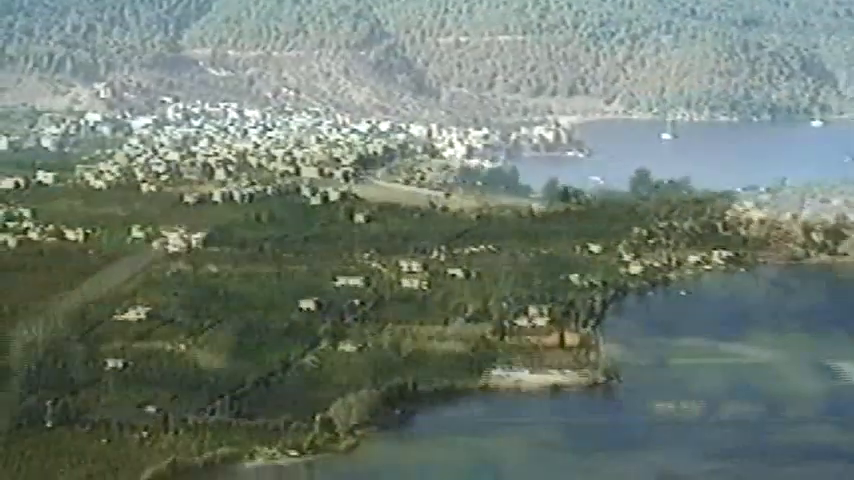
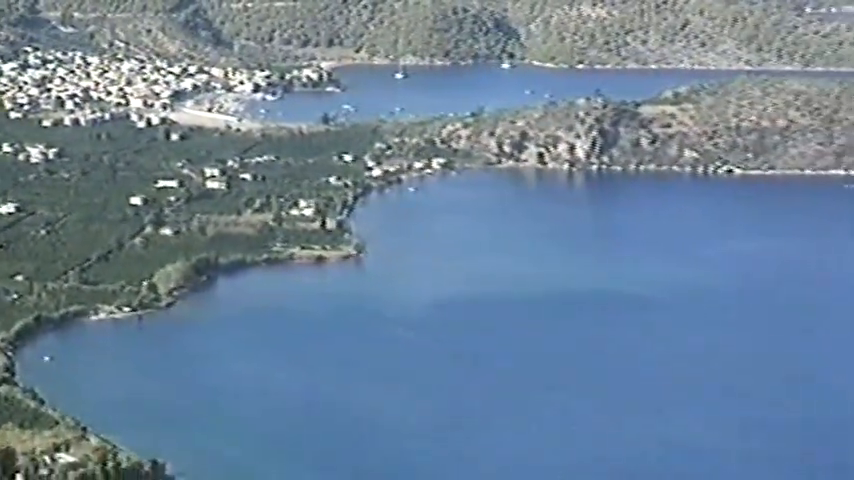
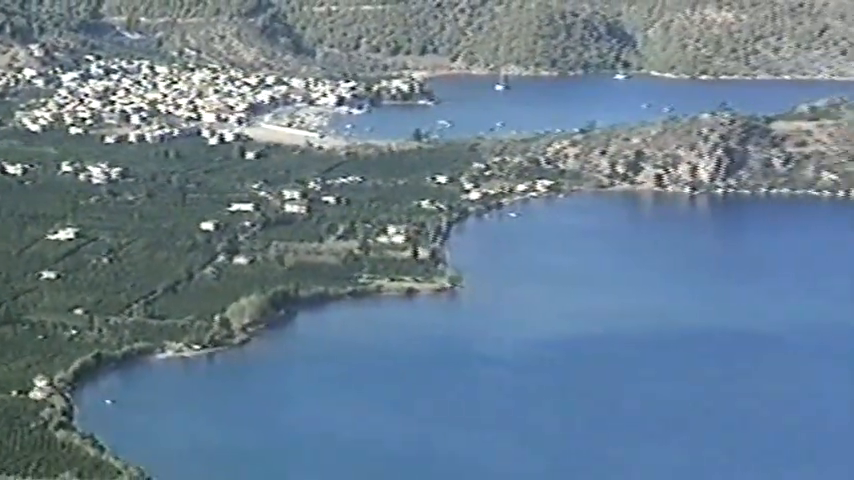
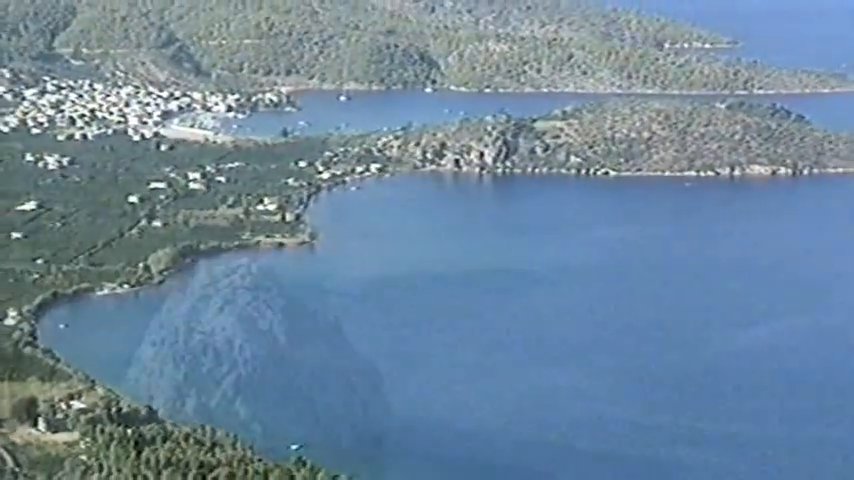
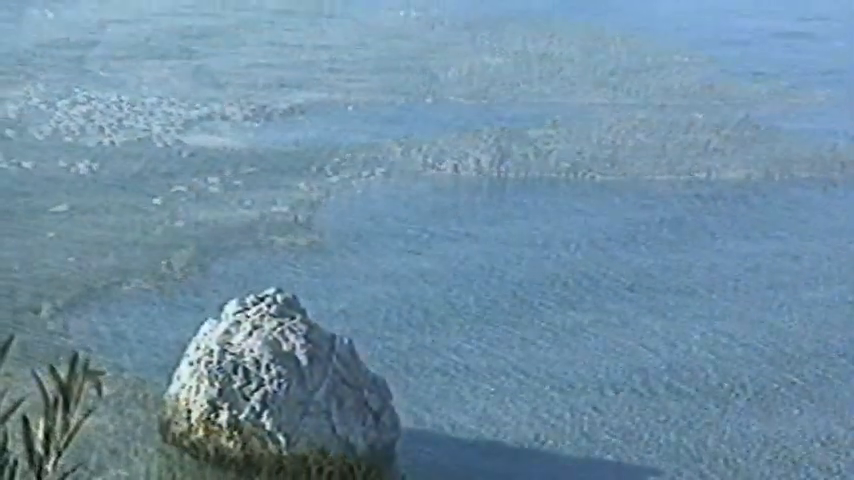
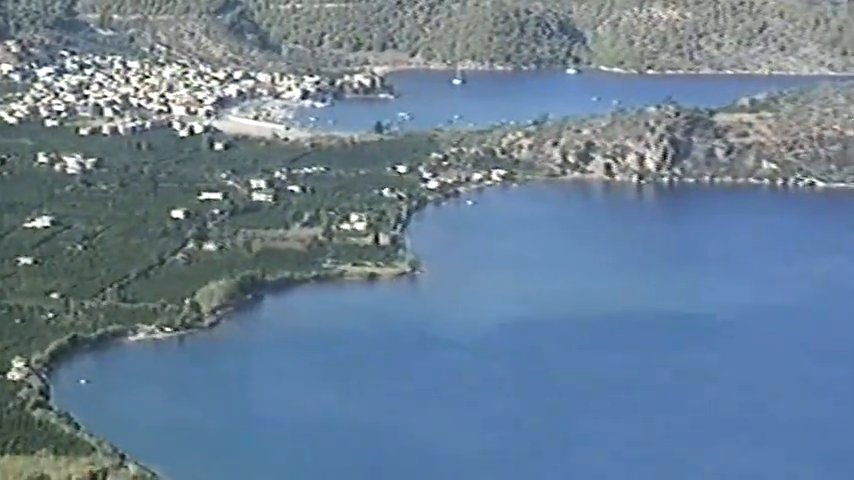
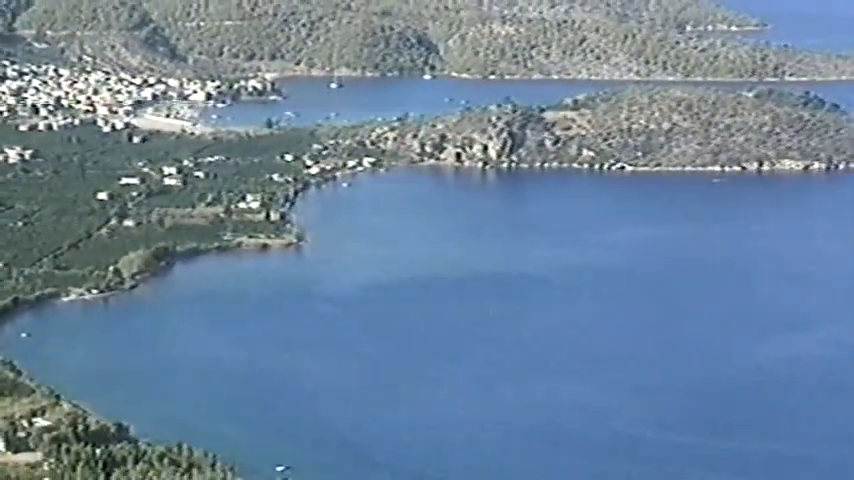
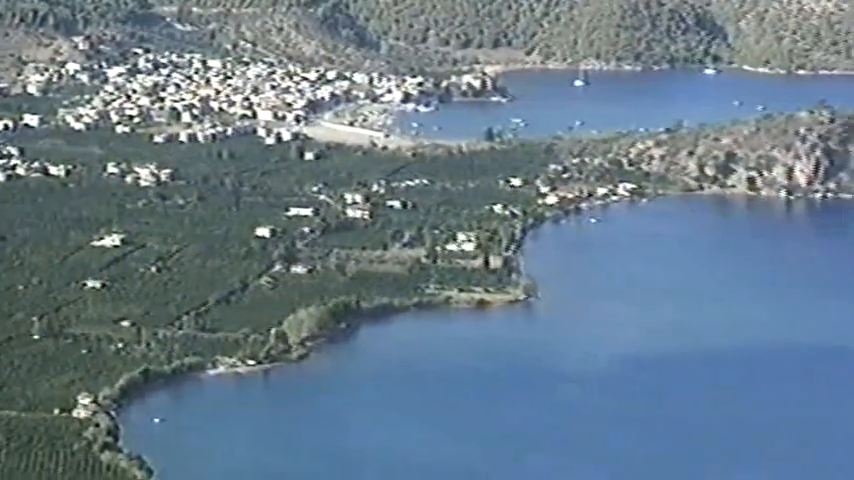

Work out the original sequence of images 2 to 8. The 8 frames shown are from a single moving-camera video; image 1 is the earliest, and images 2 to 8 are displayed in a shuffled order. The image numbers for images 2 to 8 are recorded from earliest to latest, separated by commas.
8, 3, 6, 2, 7, 4, 5
